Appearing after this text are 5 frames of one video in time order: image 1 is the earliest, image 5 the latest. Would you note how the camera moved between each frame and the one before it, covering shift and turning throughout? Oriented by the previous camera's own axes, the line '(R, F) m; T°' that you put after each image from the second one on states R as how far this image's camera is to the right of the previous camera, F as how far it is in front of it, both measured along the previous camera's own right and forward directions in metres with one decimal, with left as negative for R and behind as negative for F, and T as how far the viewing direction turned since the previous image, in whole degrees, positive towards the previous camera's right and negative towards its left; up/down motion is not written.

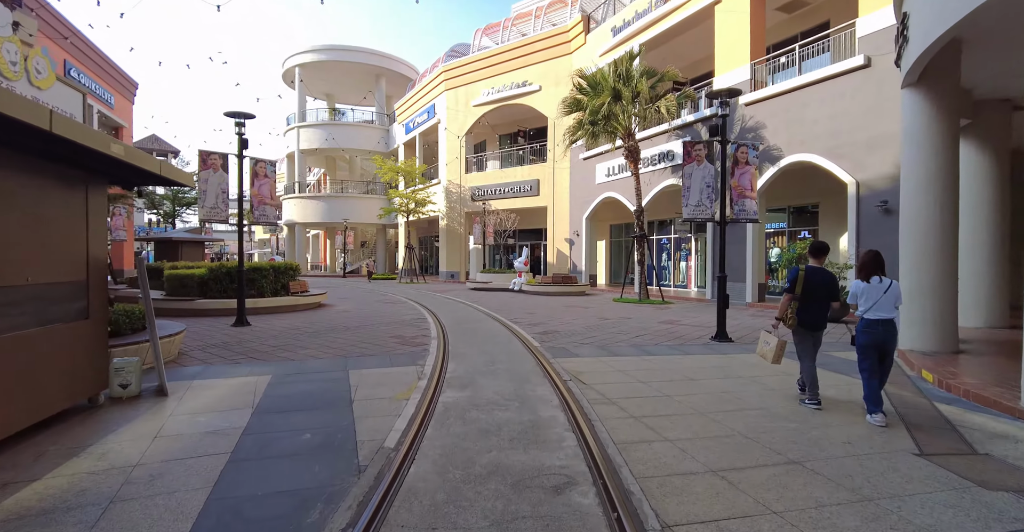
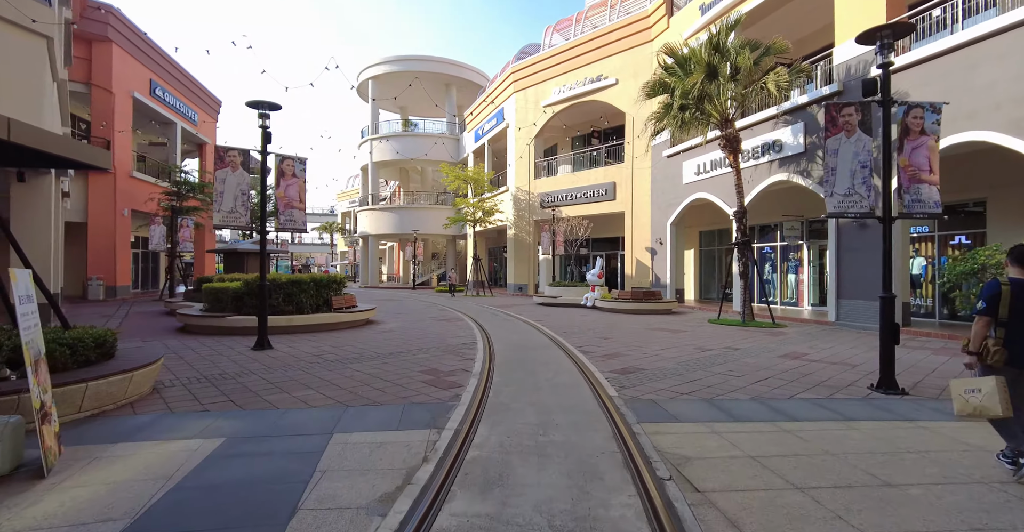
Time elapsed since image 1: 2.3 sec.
(+0.1, +2.3) m; -9°
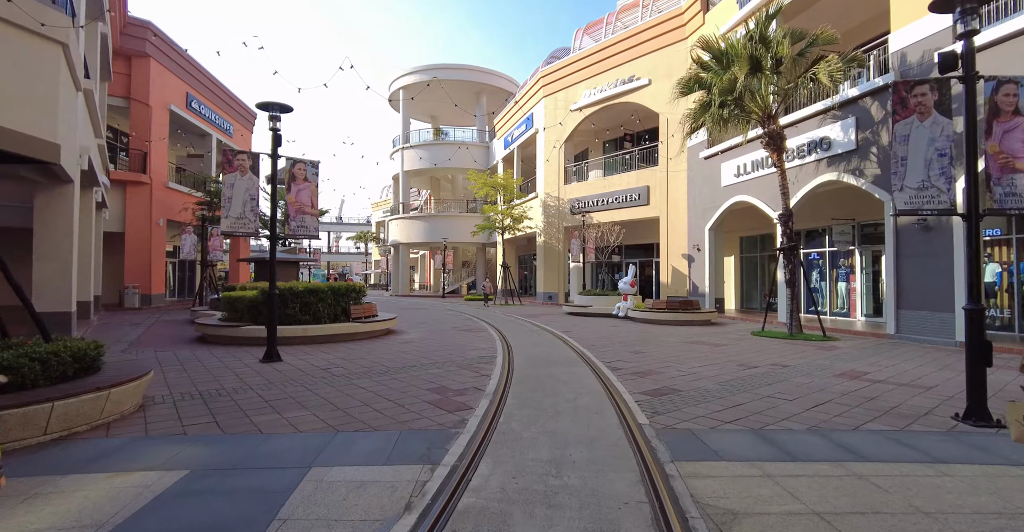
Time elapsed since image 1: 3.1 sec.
(+0.2, +0.7) m; -4°
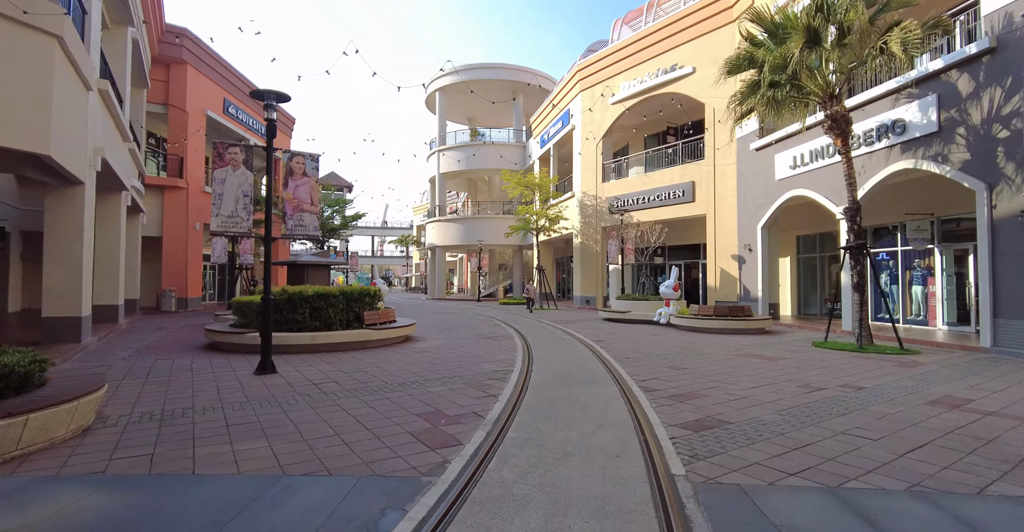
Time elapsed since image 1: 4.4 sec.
(+0.4, +1.1) m; -5°
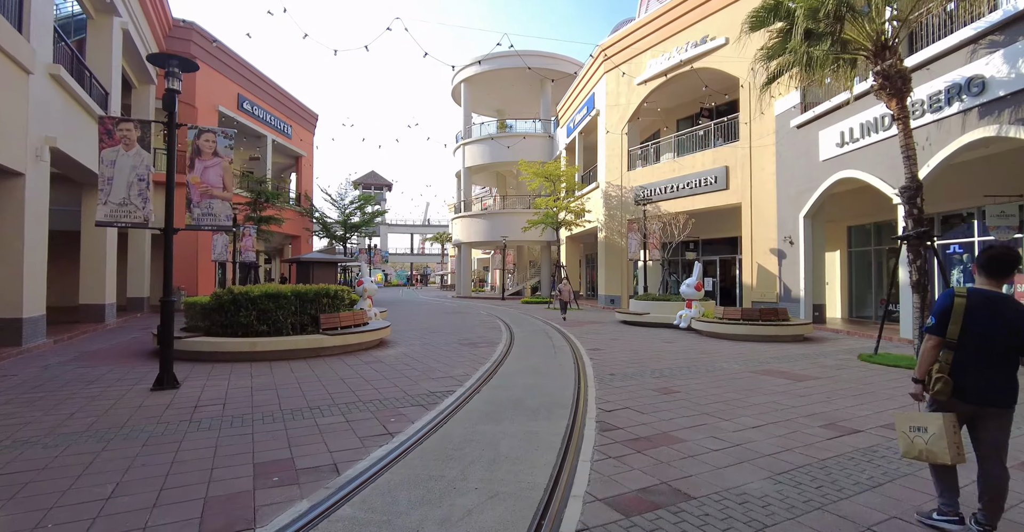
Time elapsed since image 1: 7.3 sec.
(+1.4, +1.7) m; -5°
